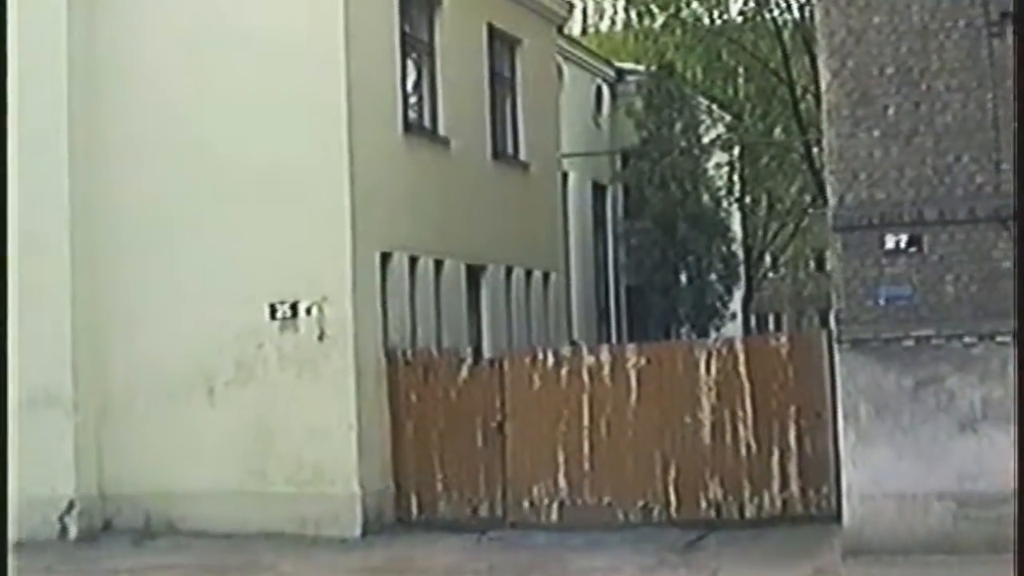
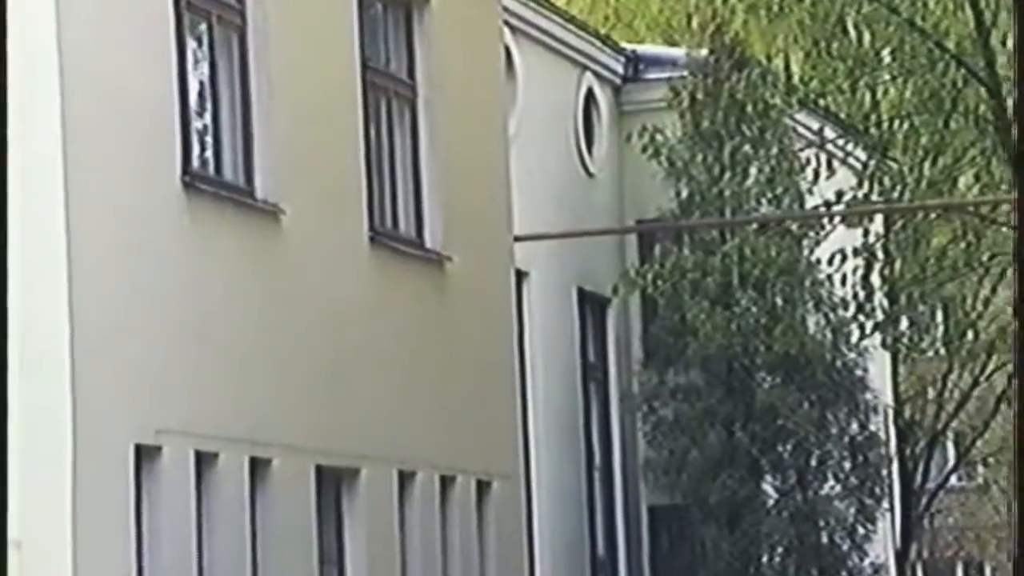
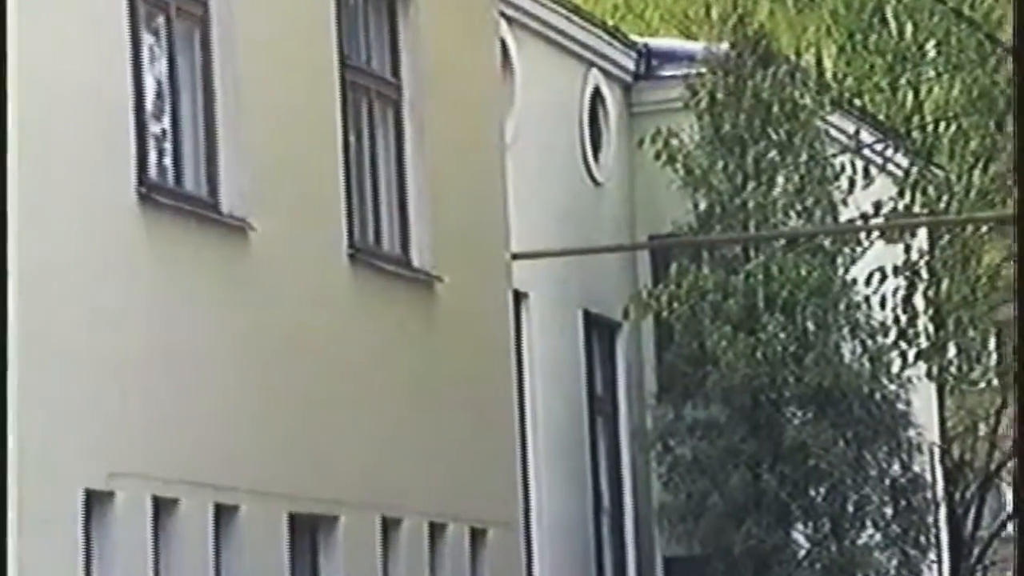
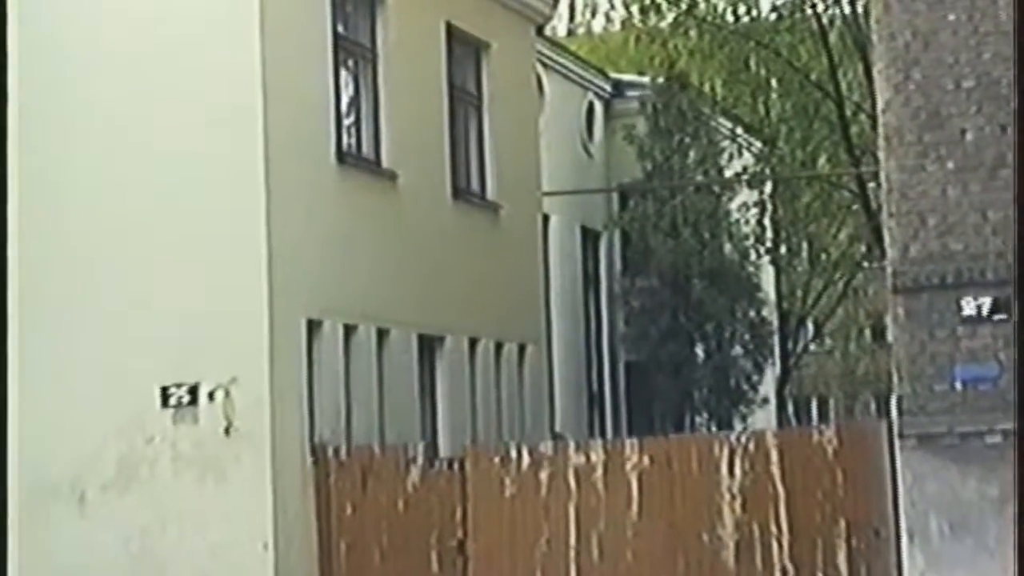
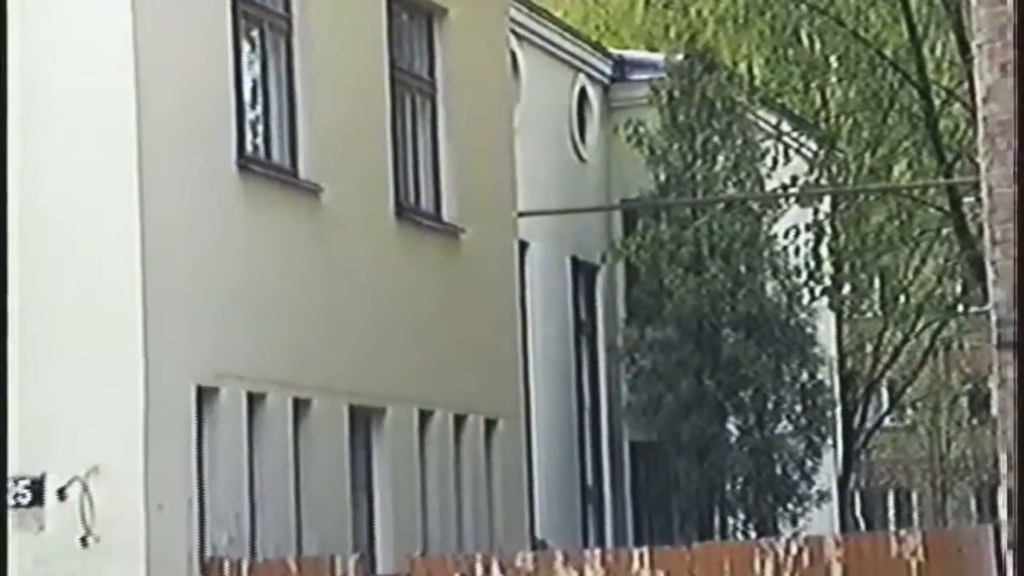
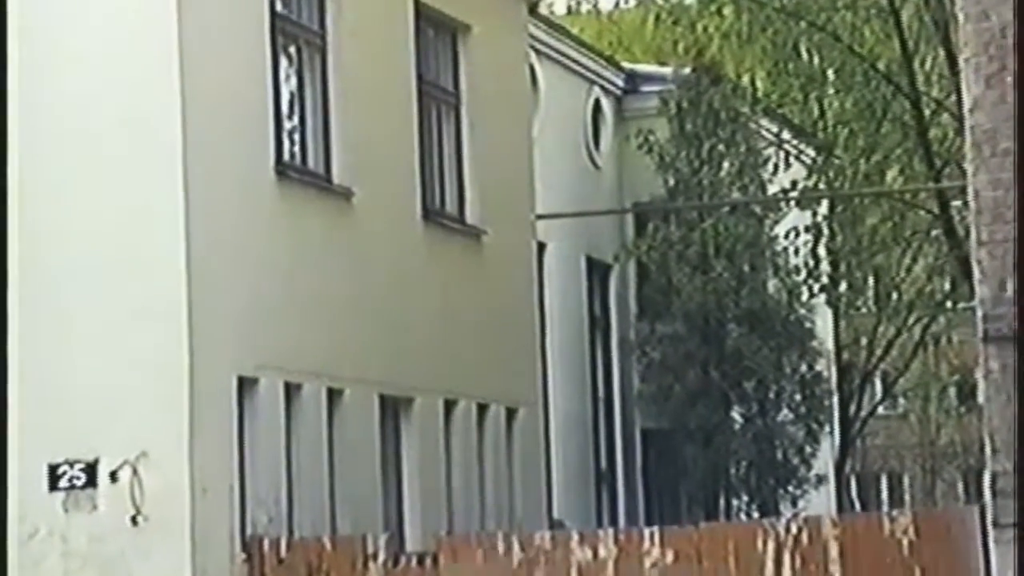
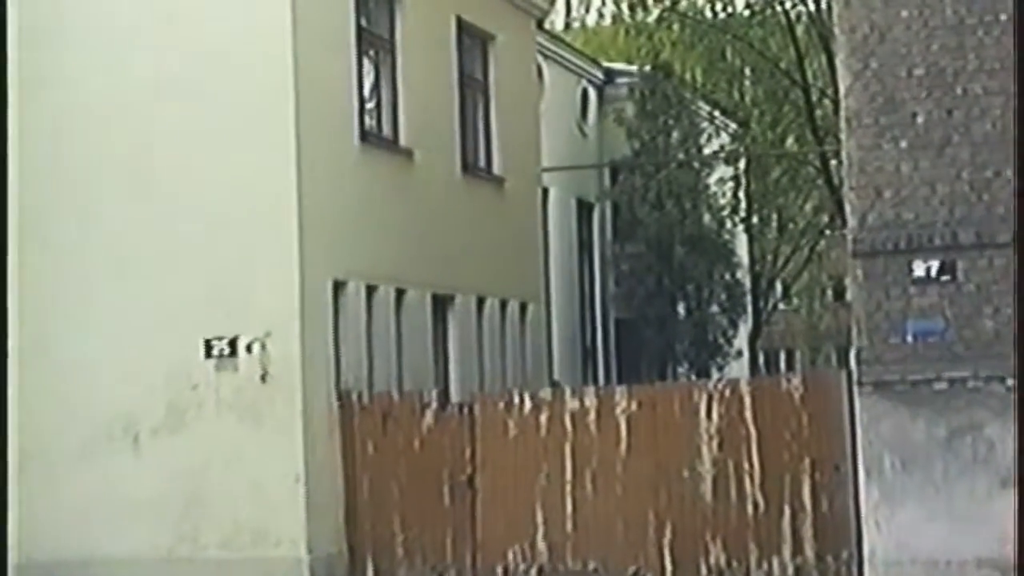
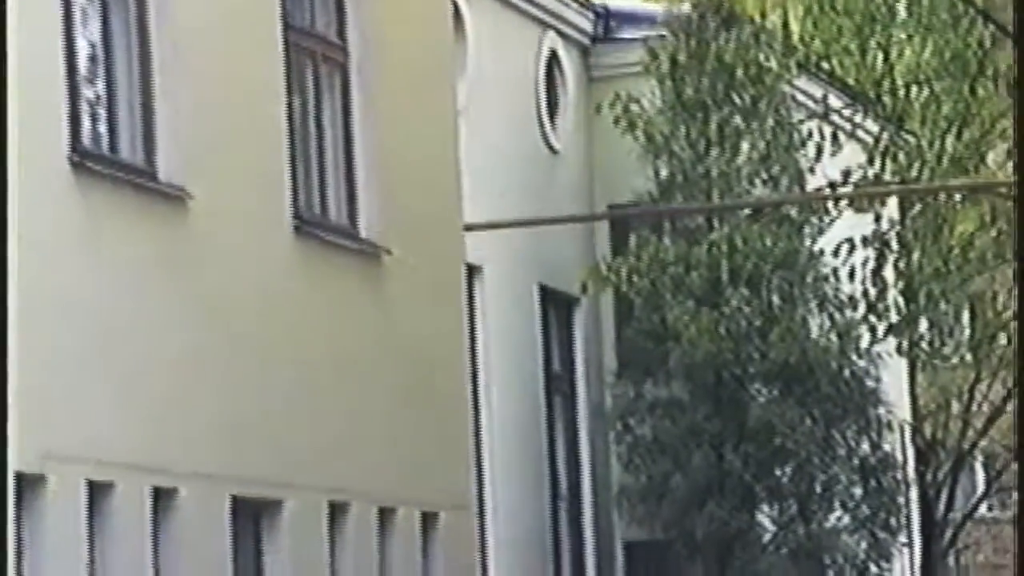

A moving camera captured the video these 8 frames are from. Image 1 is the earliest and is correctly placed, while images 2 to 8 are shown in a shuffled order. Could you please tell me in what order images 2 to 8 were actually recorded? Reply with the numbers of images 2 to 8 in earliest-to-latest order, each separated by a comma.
7, 4, 6, 5, 2, 3, 8
